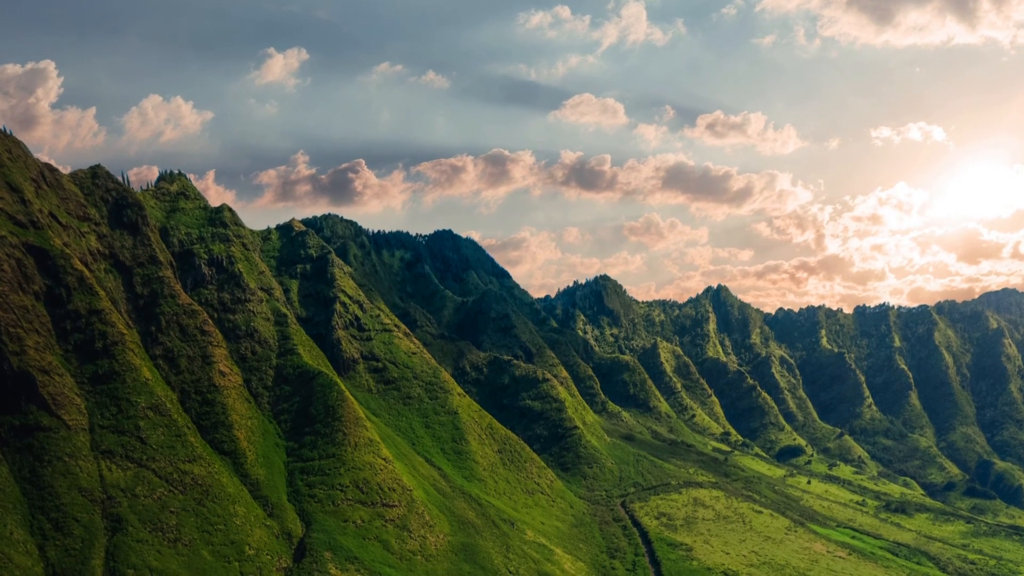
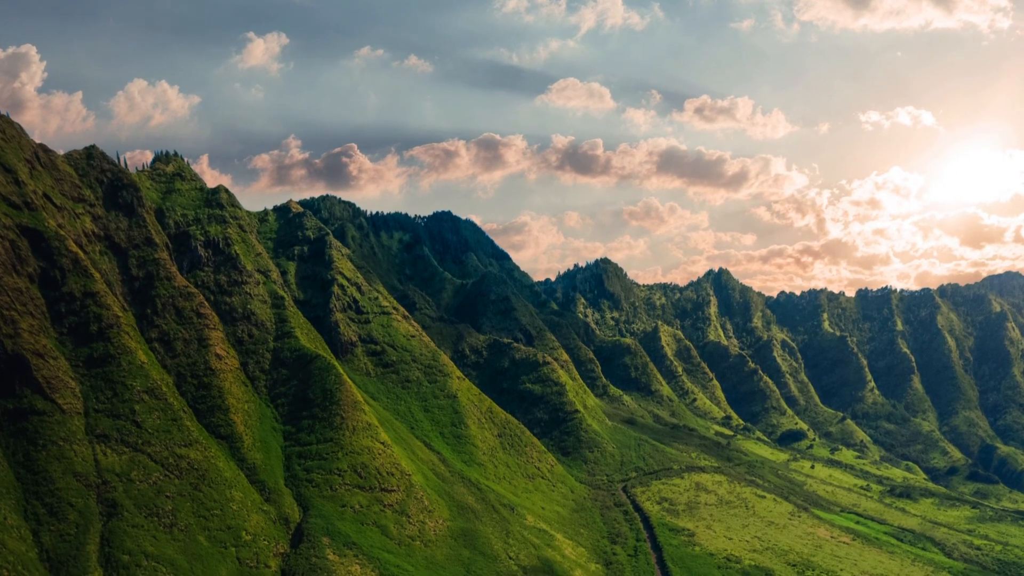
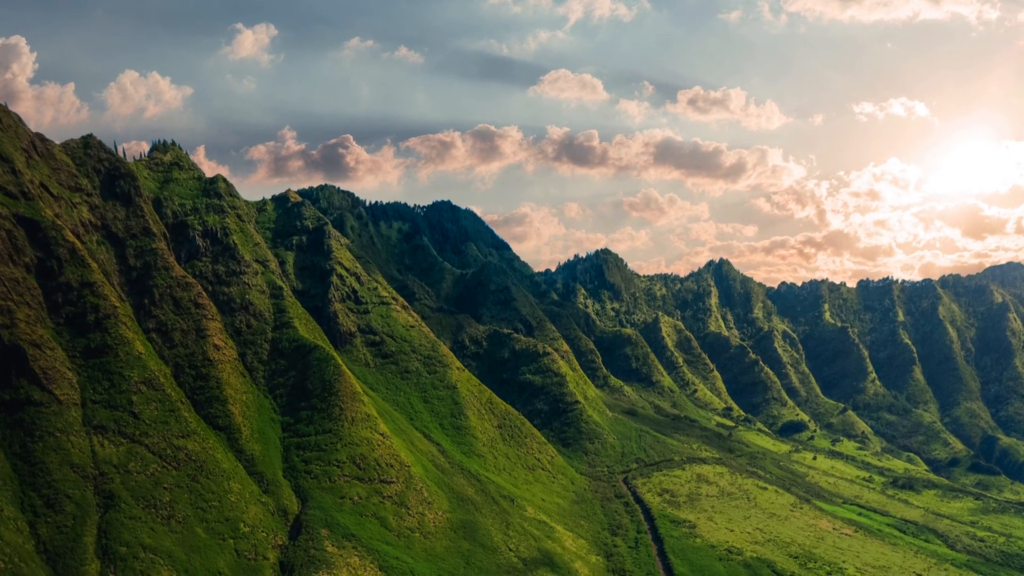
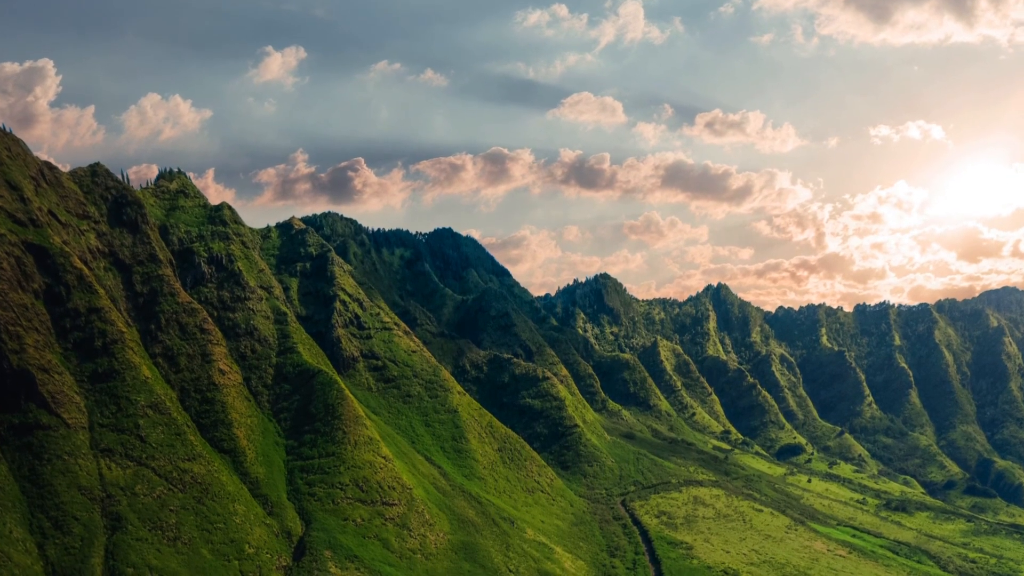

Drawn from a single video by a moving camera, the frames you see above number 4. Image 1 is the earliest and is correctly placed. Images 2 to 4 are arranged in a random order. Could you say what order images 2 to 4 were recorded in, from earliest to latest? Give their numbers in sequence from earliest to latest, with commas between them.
4, 2, 3
